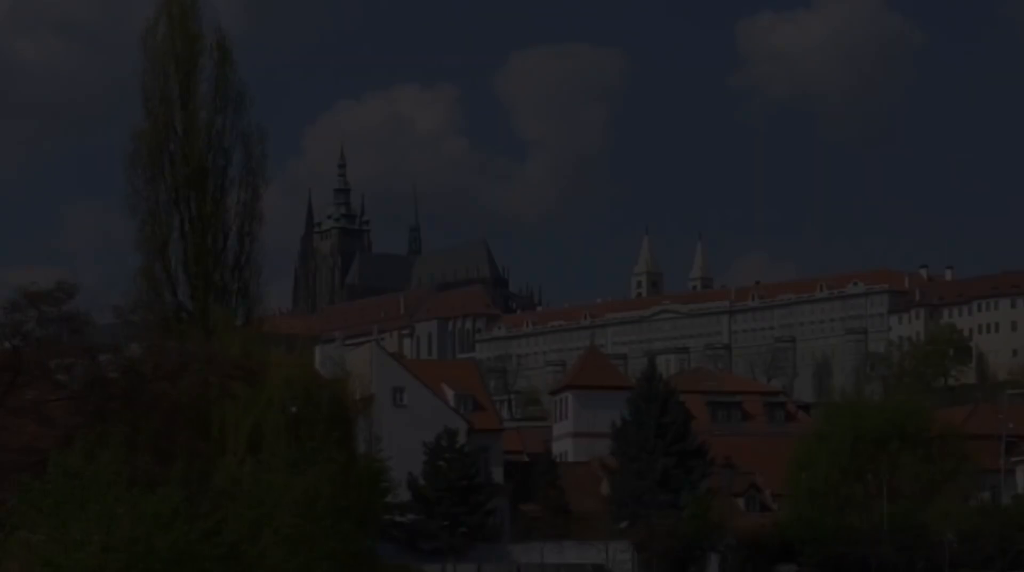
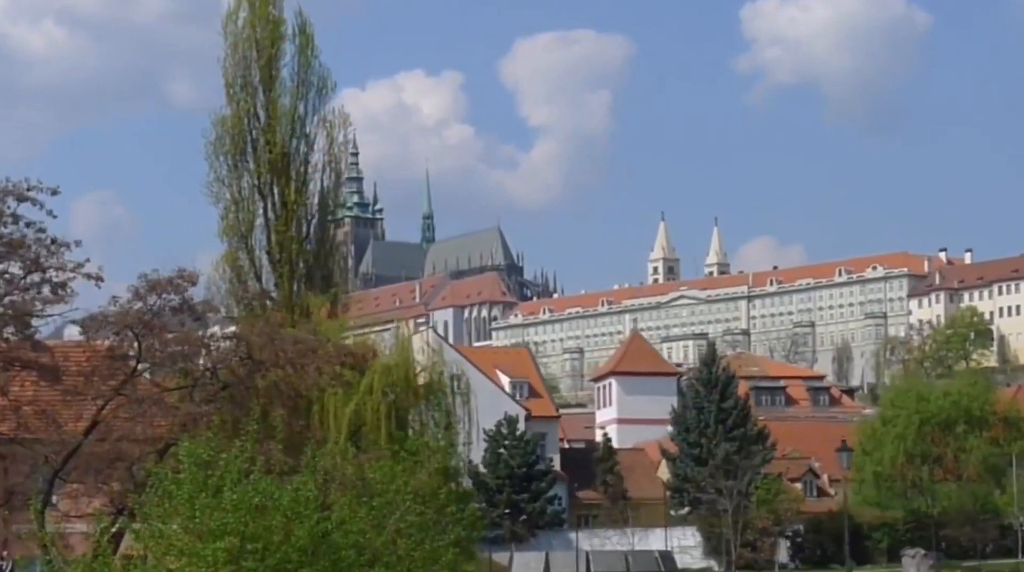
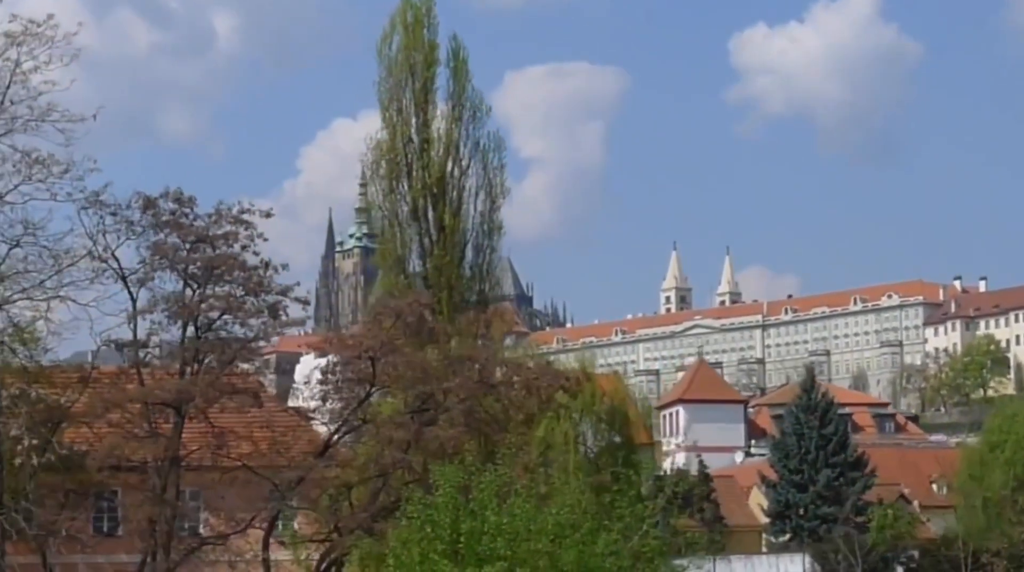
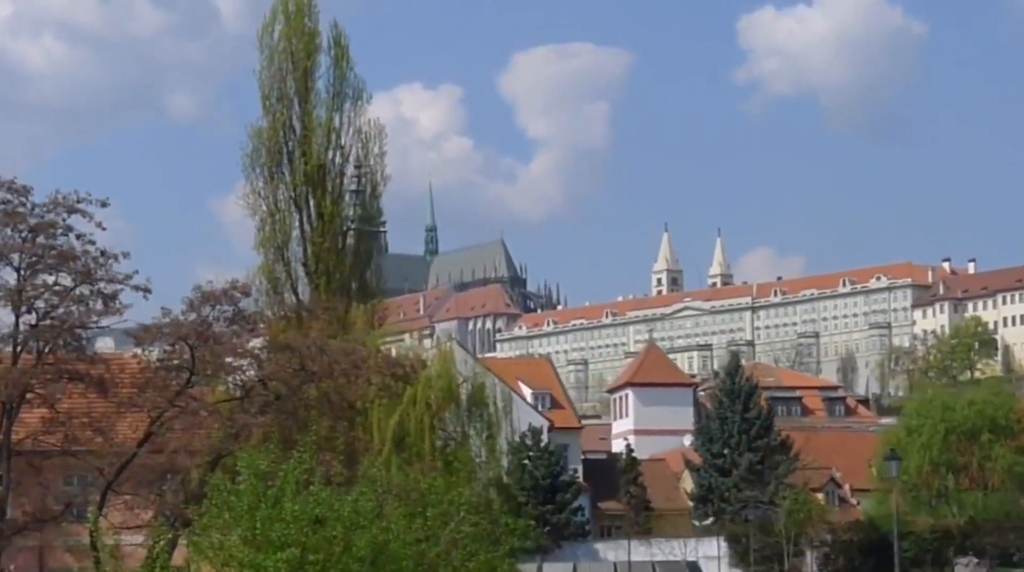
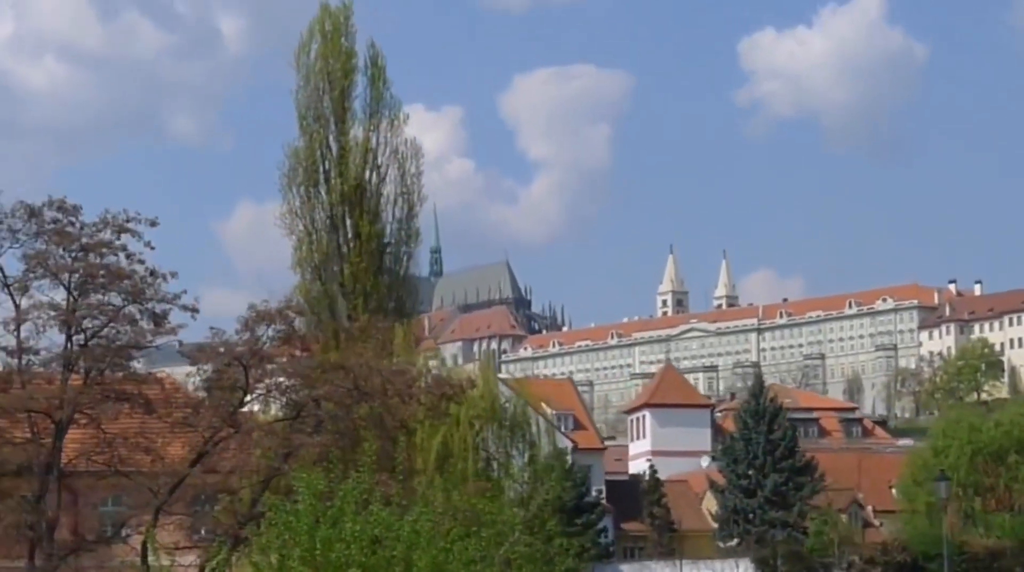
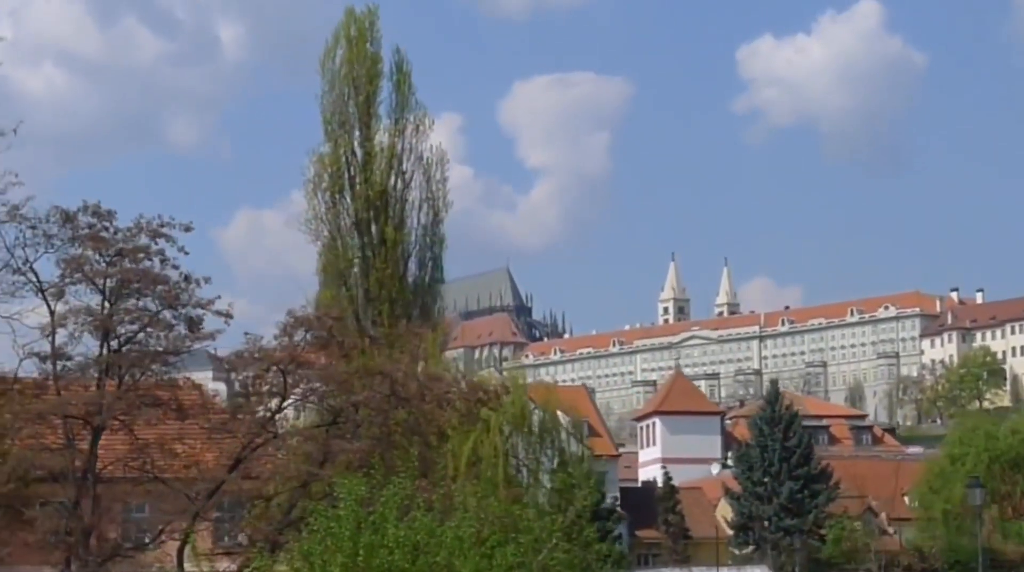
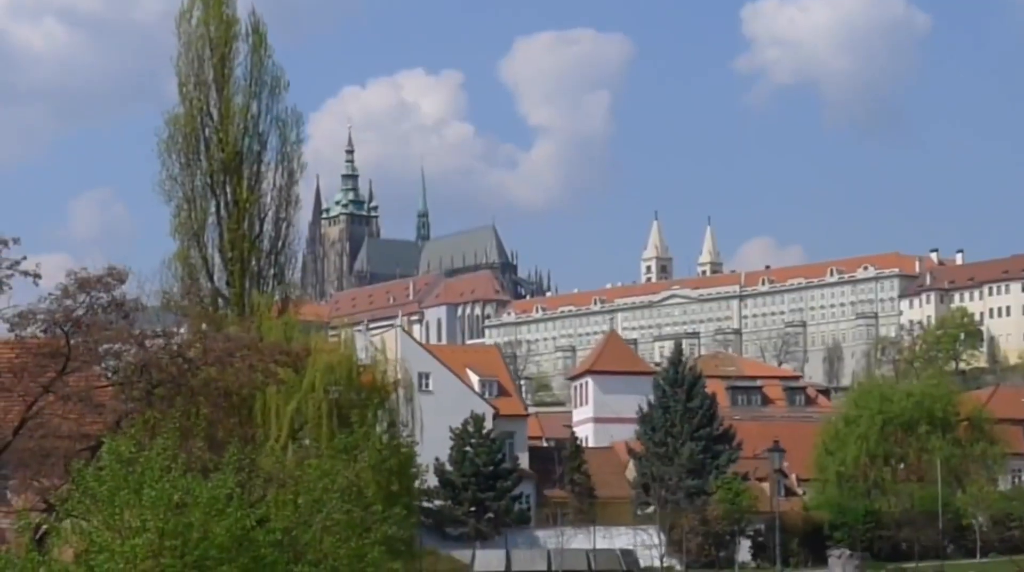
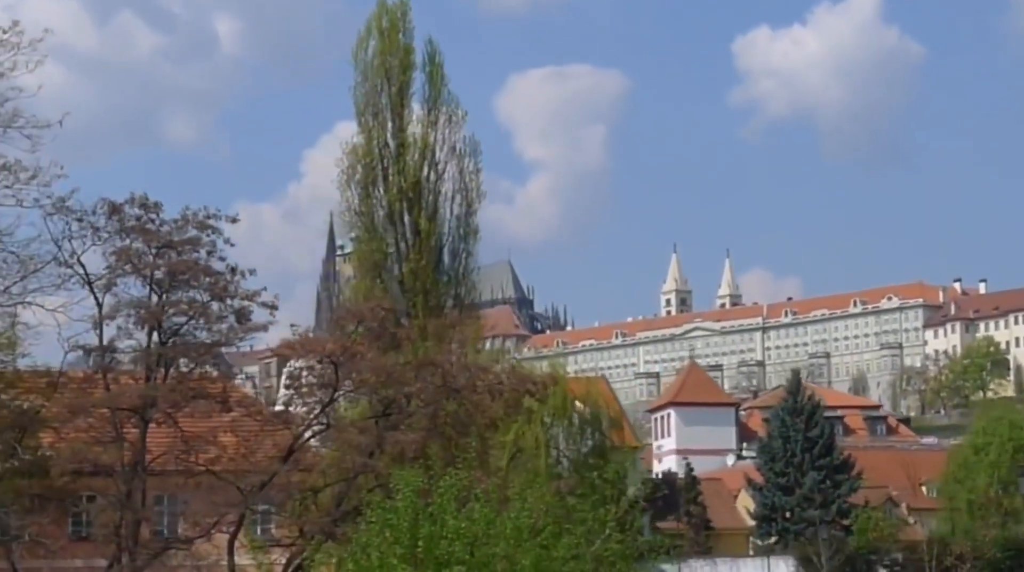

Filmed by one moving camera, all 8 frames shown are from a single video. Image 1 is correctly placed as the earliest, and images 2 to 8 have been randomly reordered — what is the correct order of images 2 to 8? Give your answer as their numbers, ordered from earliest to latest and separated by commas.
7, 2, 4, 5, 6, 8, 3
